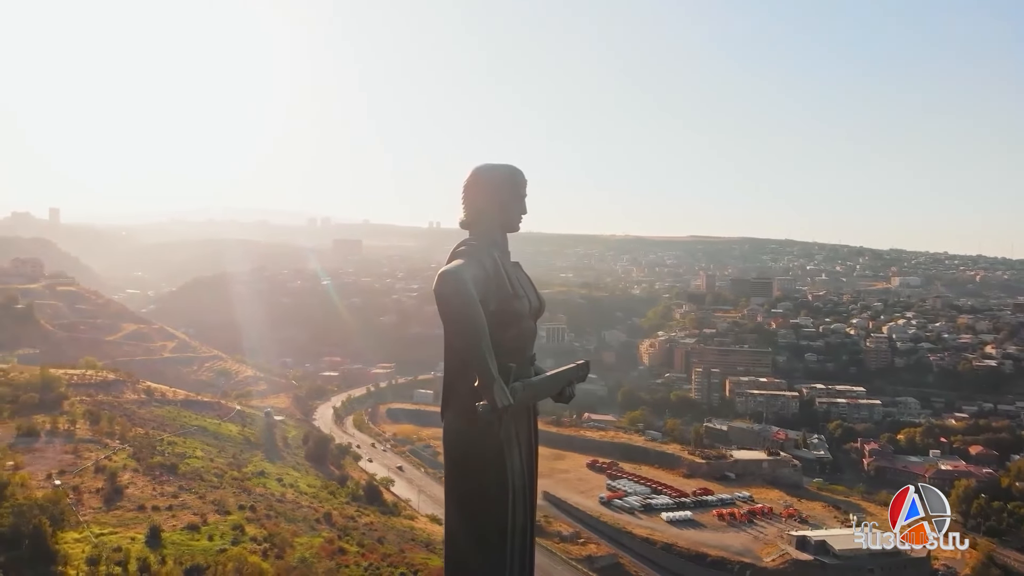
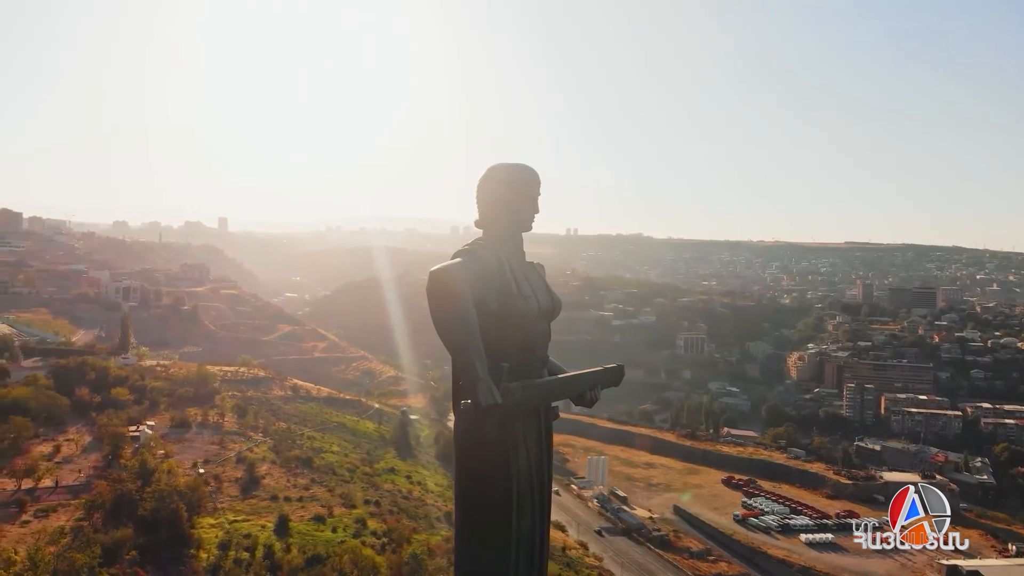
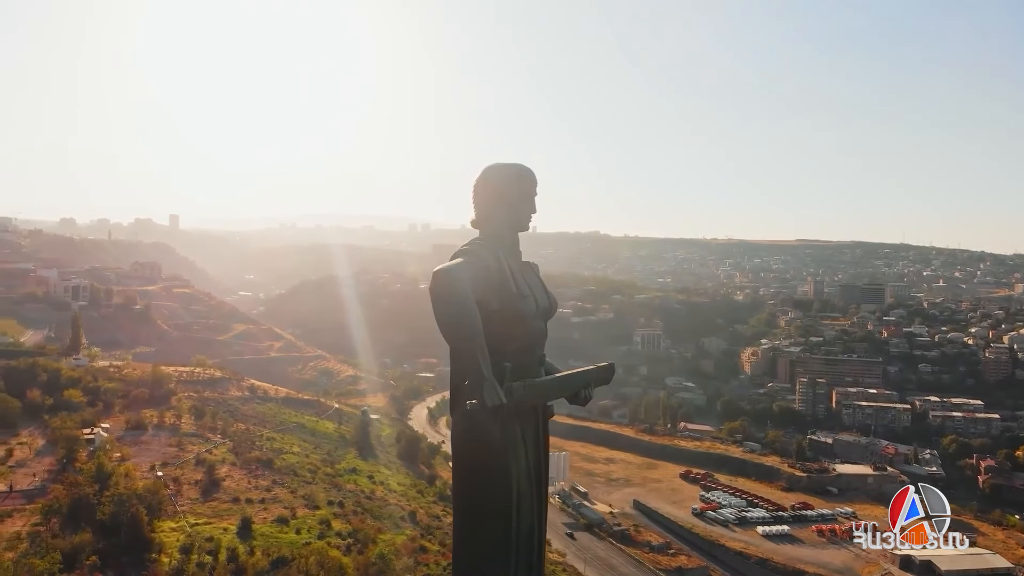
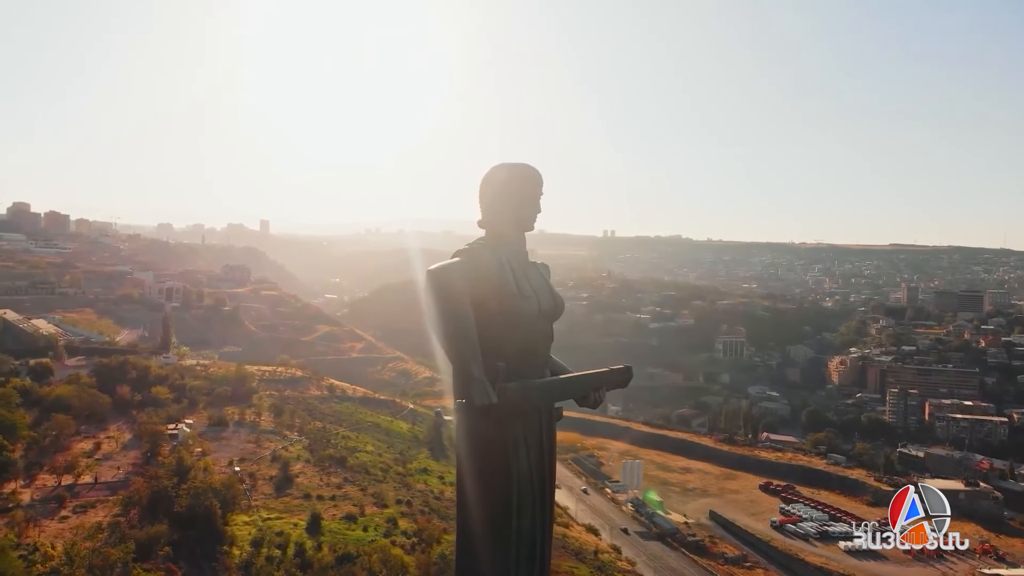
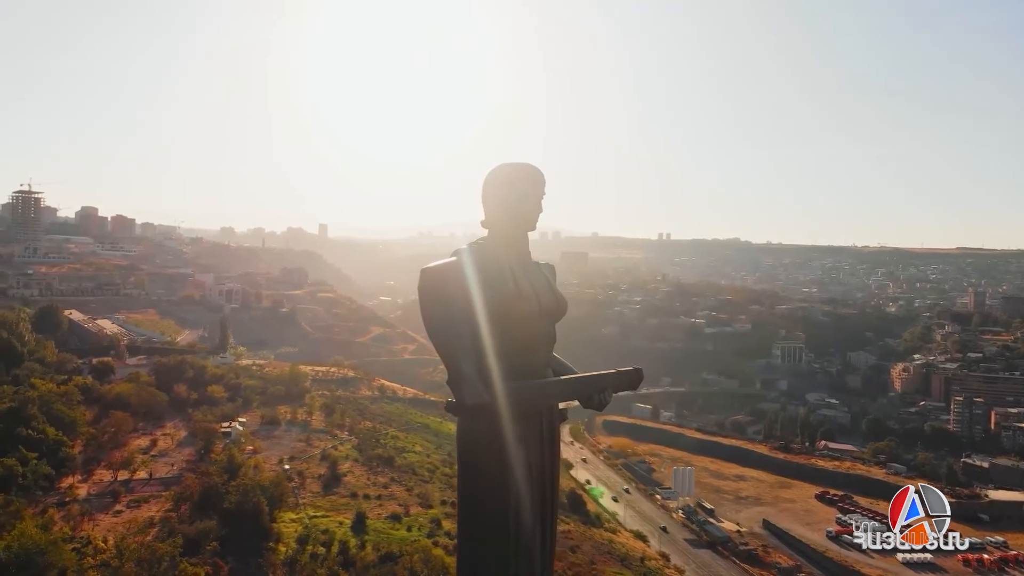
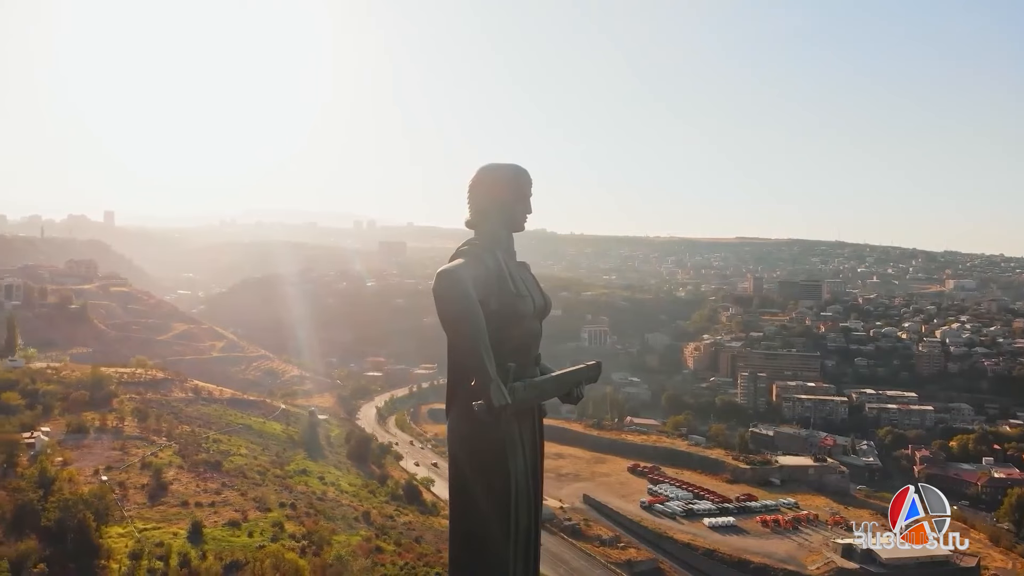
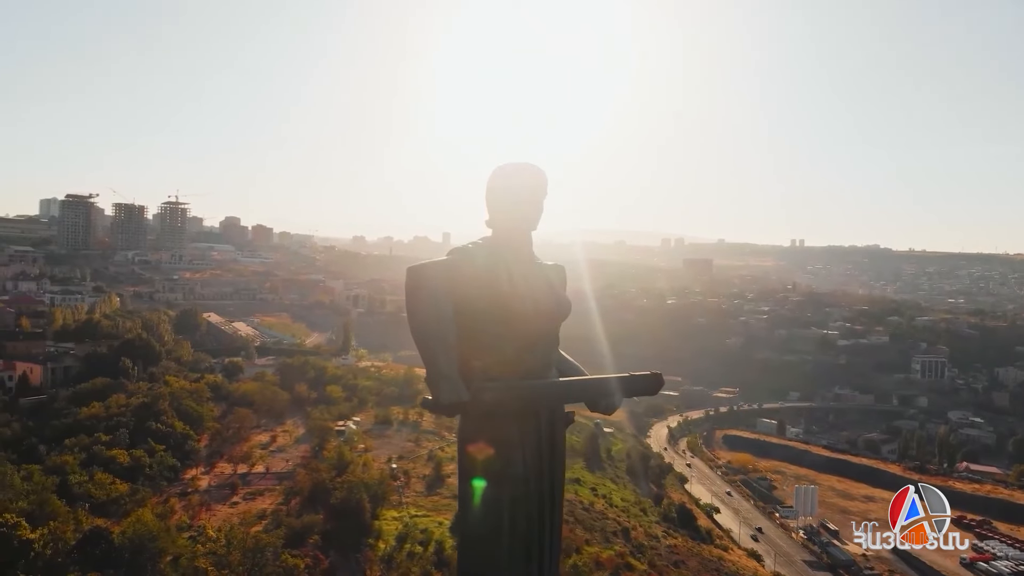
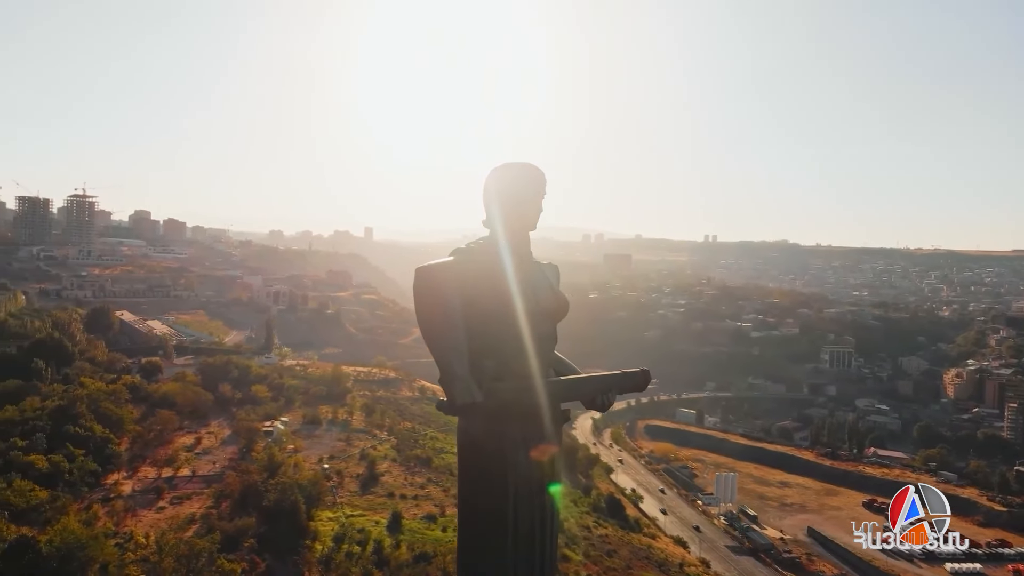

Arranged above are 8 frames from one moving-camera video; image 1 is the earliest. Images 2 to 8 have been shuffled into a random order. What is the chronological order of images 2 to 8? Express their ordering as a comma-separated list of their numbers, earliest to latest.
6, 3, 2, 4, 5, 8, 7
